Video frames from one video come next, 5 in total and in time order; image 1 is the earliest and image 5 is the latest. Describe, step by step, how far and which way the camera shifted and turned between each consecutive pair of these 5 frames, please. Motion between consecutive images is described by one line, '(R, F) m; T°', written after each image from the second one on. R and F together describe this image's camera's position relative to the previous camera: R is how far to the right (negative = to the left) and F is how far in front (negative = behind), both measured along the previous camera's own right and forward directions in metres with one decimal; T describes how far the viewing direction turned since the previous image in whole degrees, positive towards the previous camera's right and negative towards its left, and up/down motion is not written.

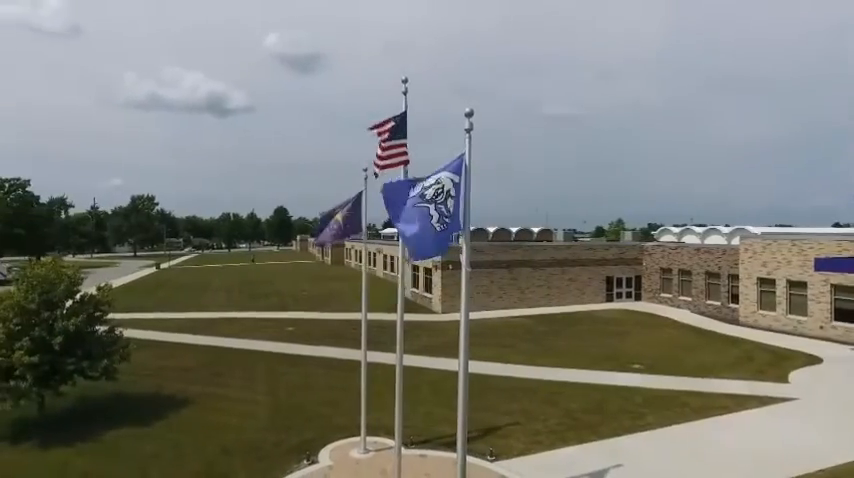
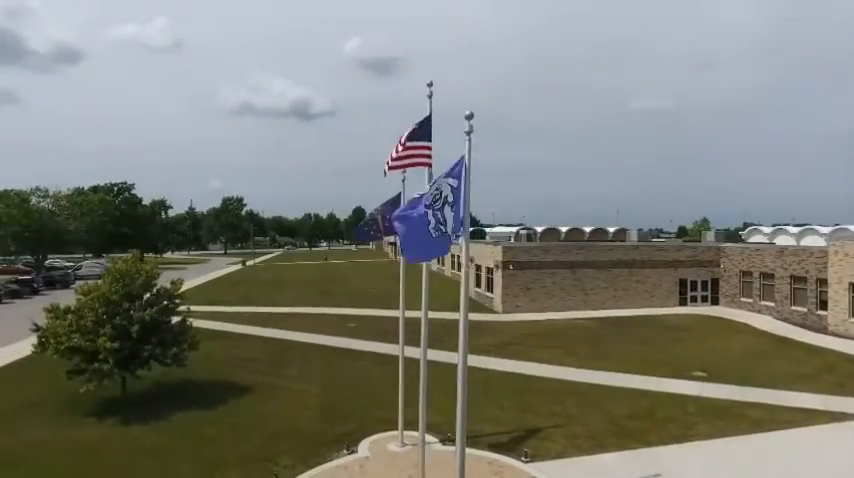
(+1.1, -0.2) m; -8°
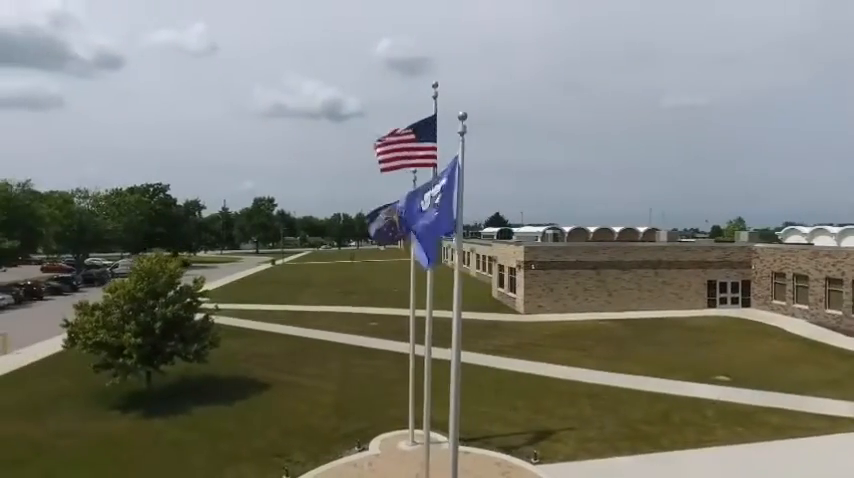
(+0.5, 0.0) m; -3°
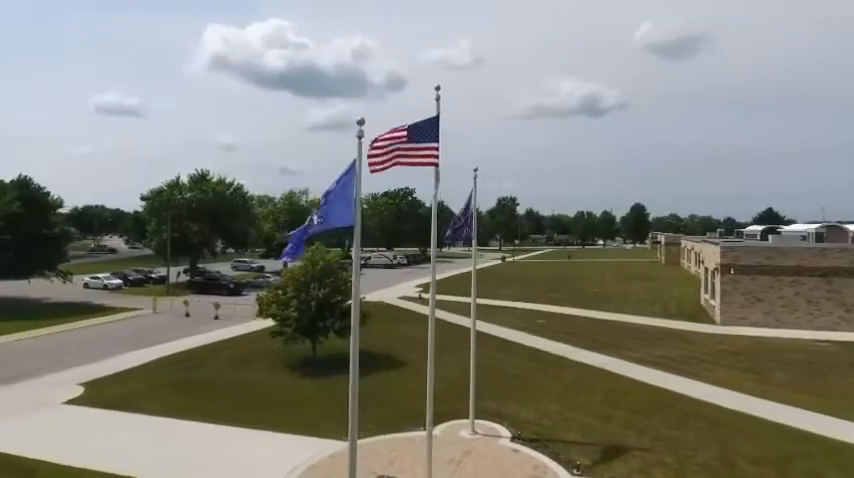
(+5.2, +0.6) m; -28°
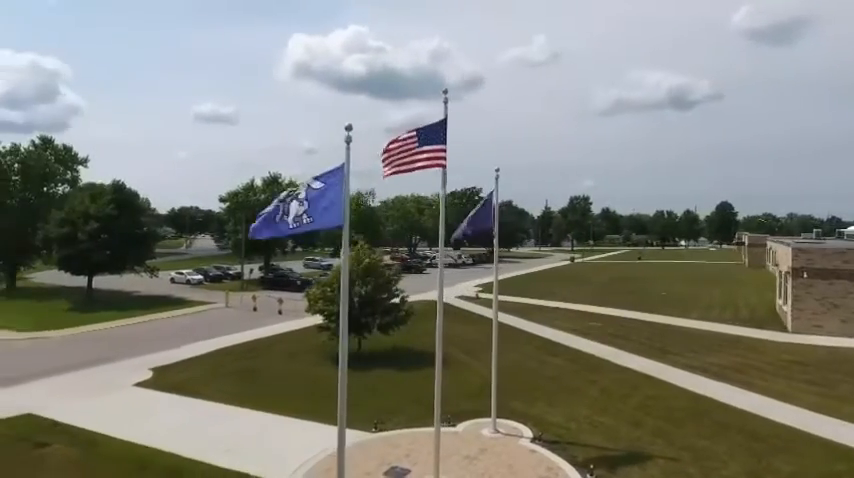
(+1.4, -0.2) m; -8°
